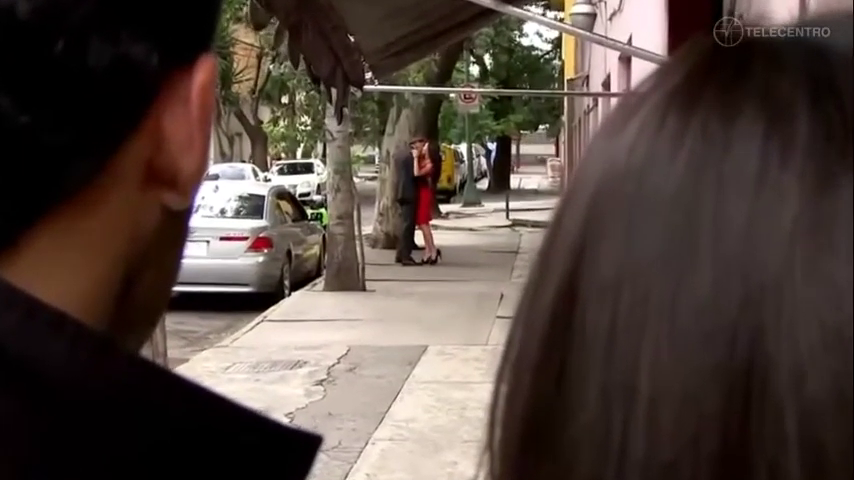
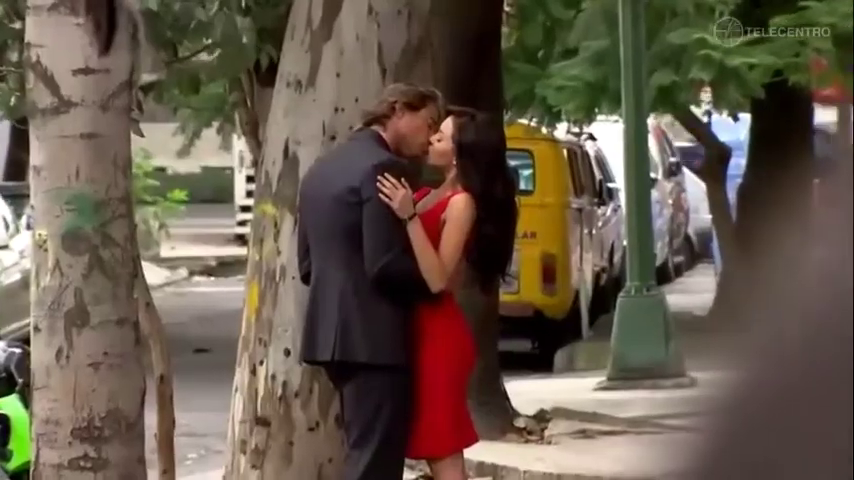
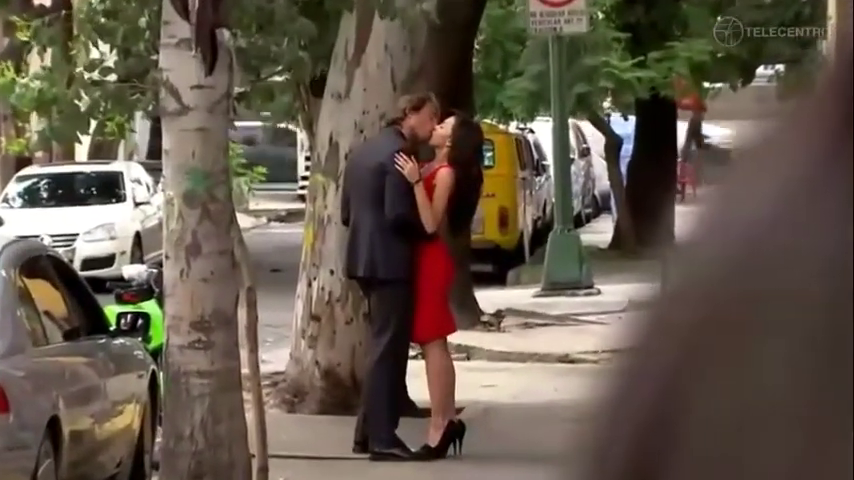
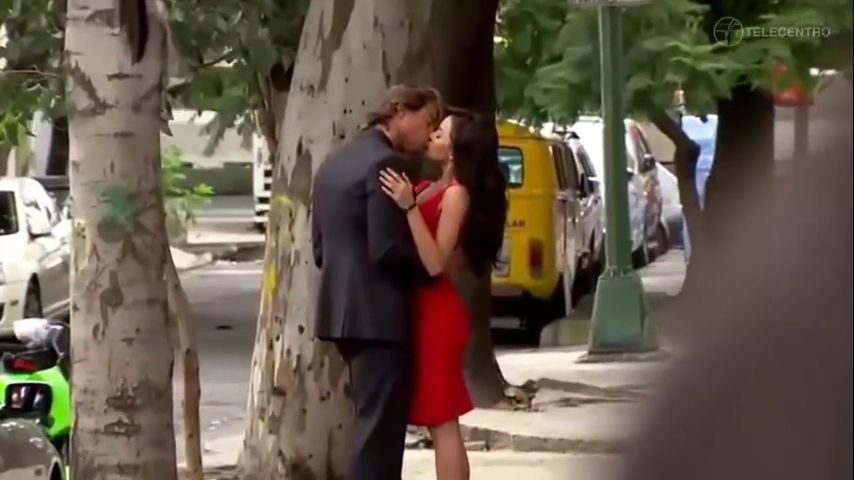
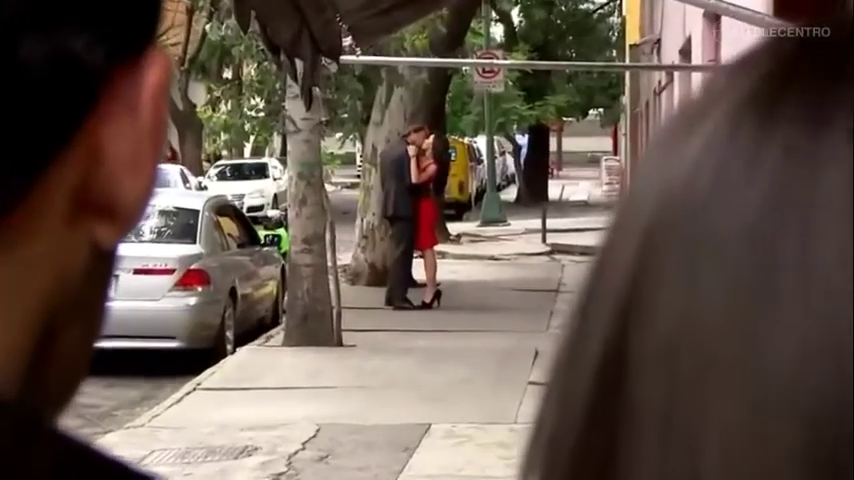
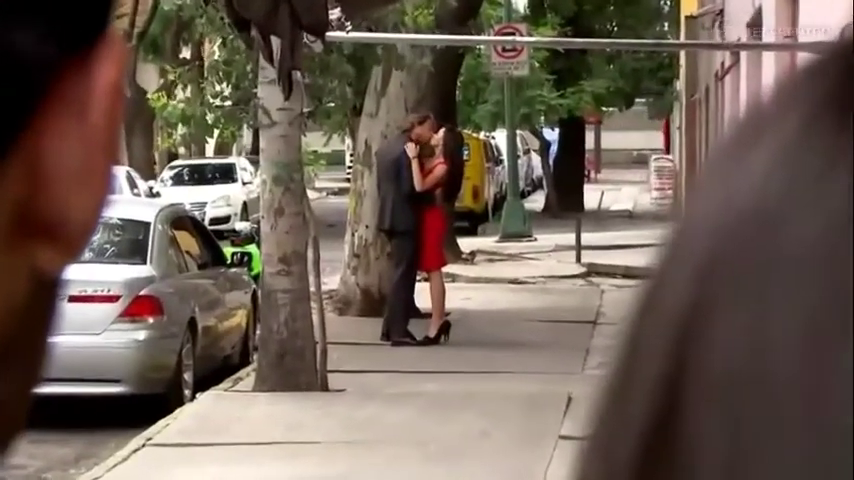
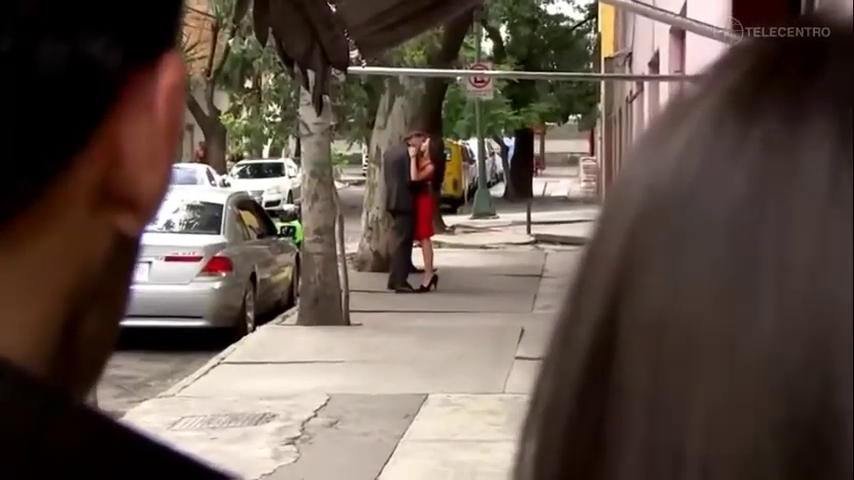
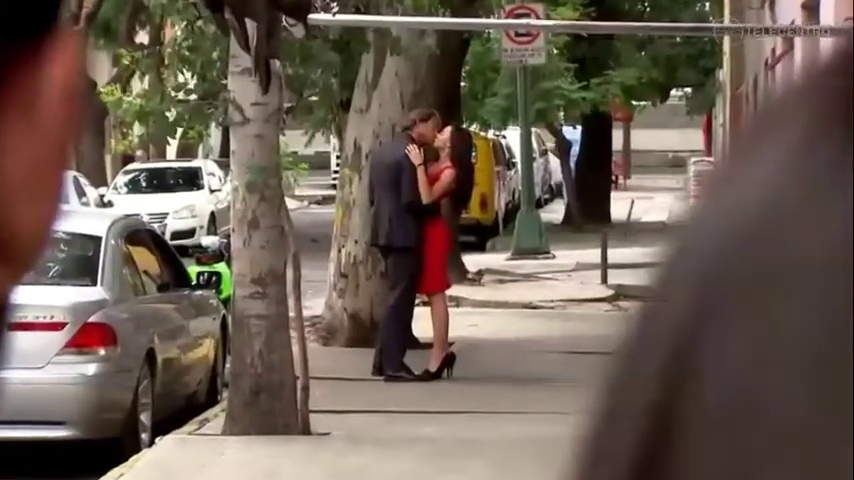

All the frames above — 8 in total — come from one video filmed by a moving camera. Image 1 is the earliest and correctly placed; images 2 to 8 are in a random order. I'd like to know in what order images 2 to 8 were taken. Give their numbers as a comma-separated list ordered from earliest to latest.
7, 5, 6, 8, 3, 4, 2
